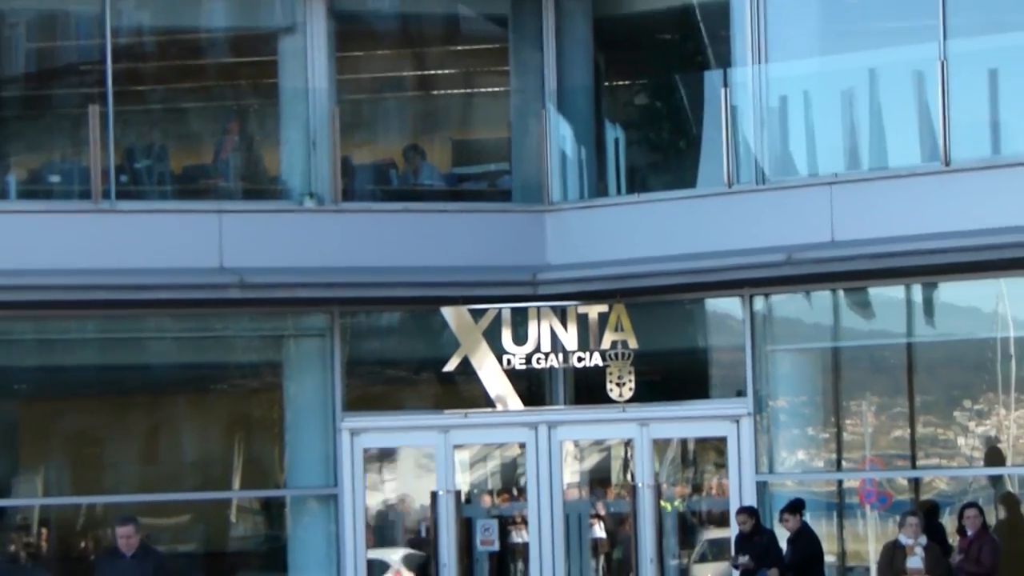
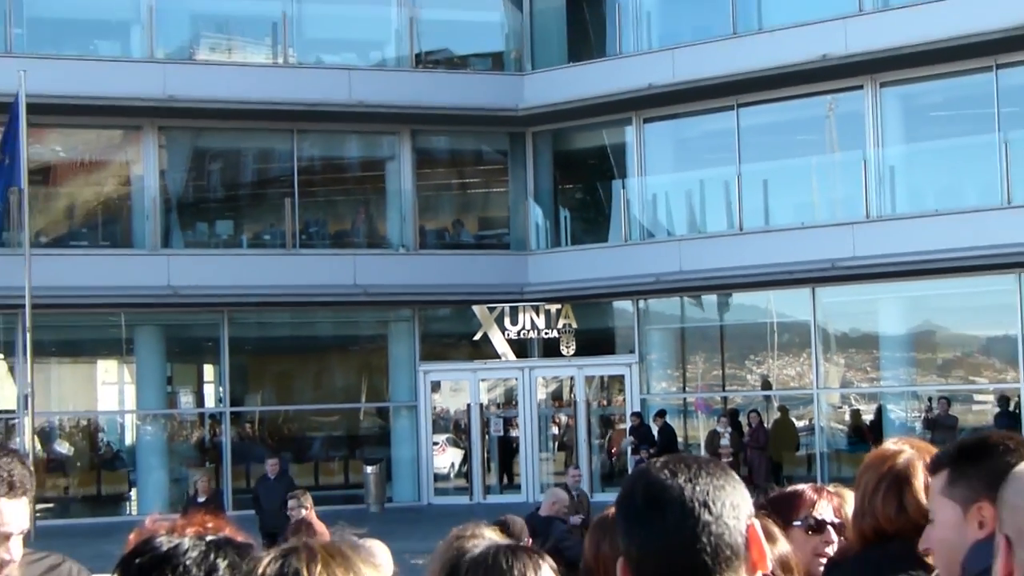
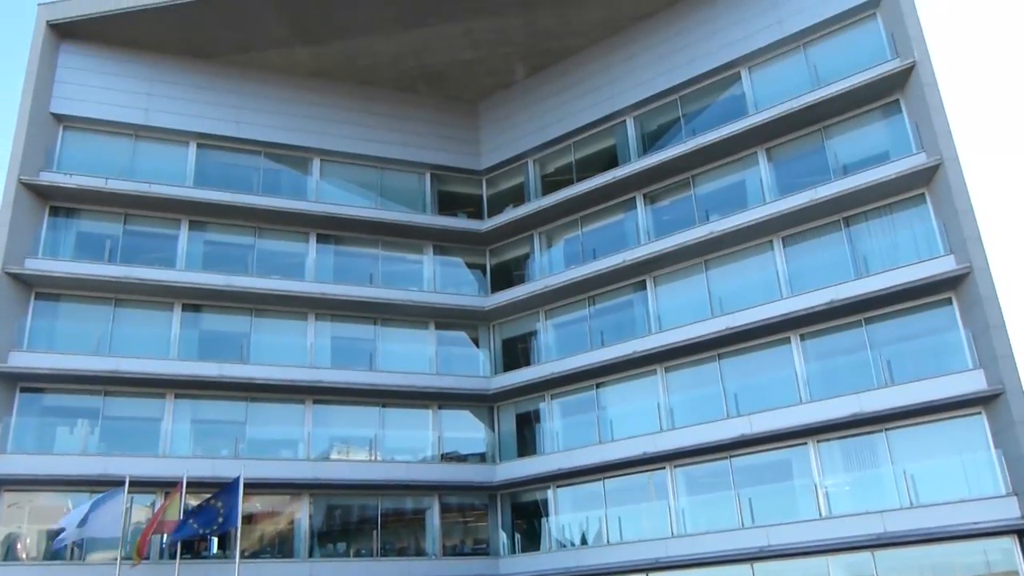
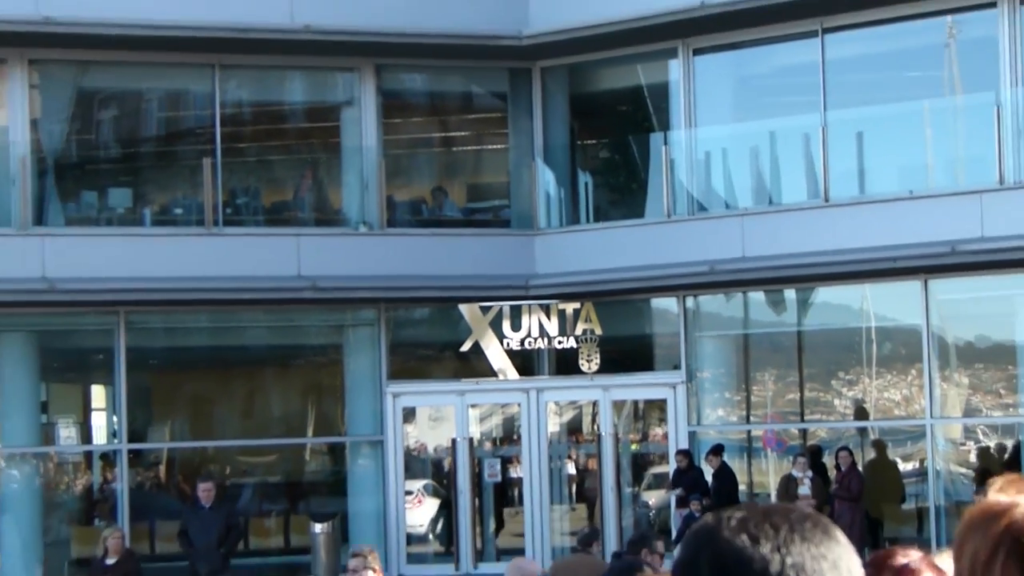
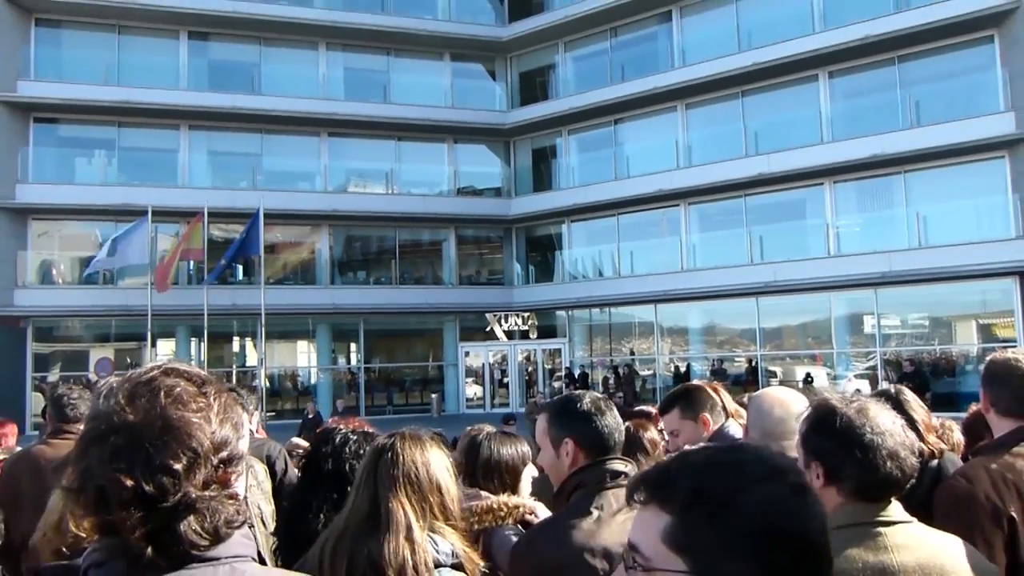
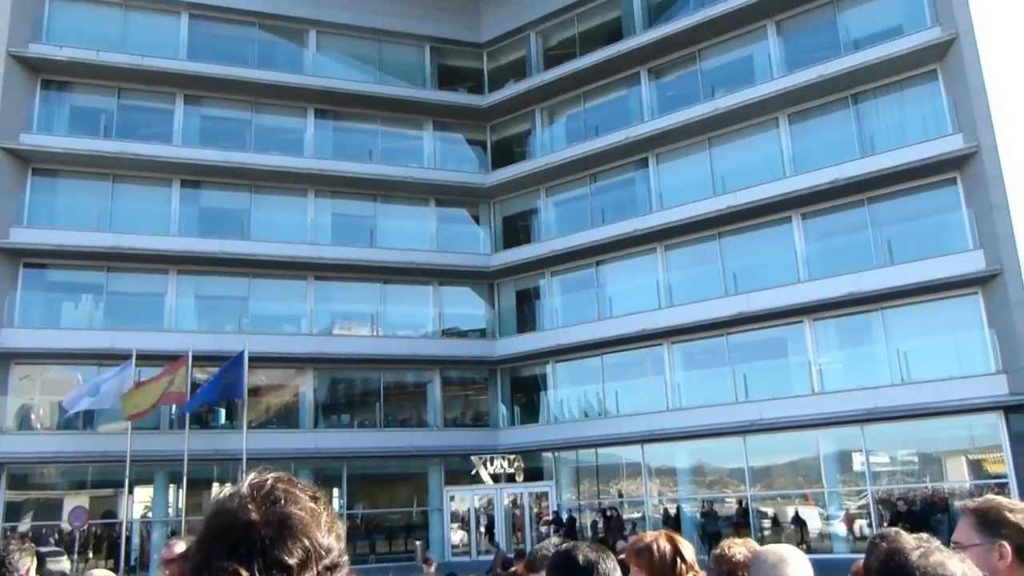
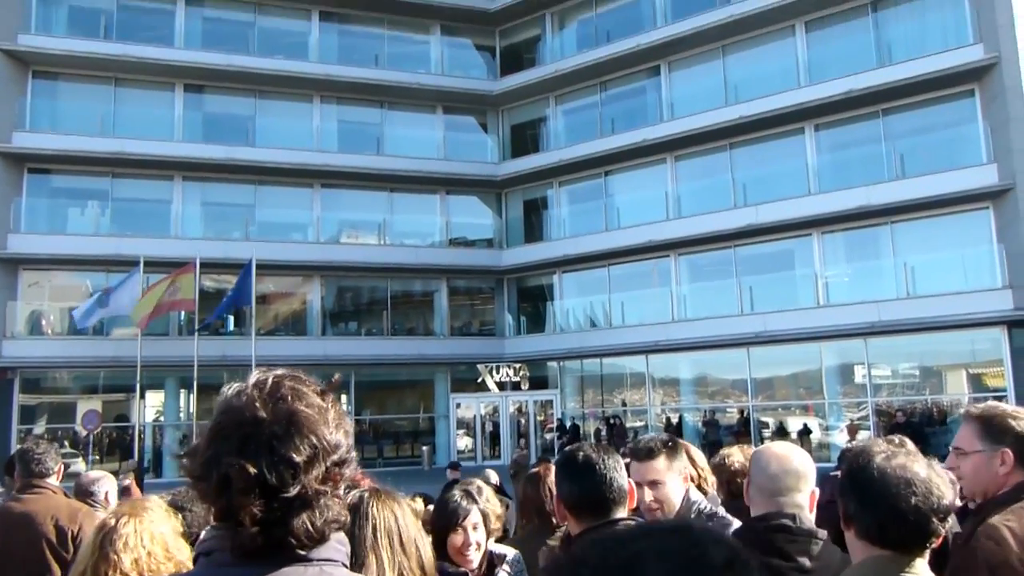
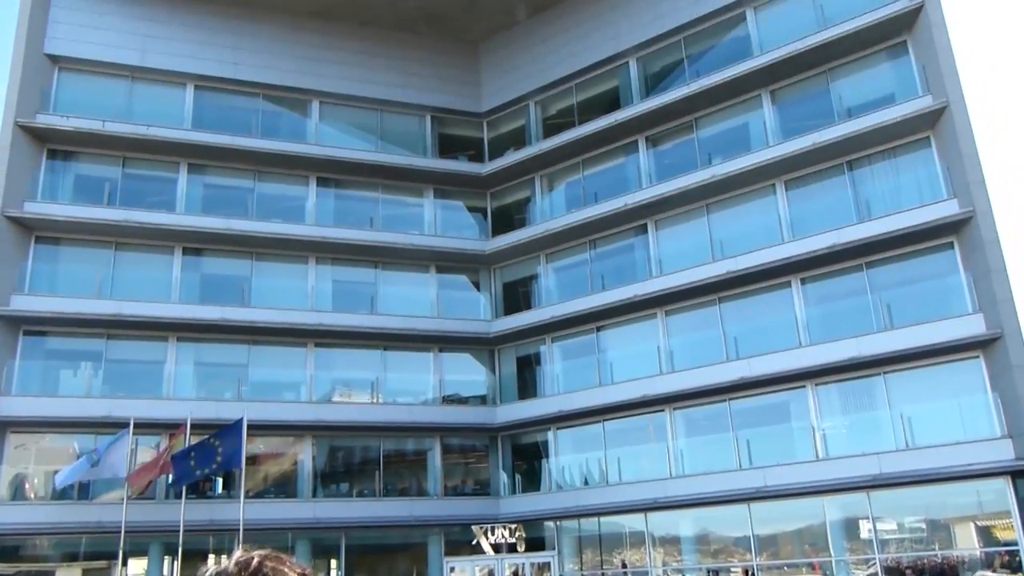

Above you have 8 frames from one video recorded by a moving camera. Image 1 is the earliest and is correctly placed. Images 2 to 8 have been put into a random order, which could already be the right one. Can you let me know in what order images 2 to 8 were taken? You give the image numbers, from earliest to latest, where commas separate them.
4, 2, 5, 7, 6, 8, 3
